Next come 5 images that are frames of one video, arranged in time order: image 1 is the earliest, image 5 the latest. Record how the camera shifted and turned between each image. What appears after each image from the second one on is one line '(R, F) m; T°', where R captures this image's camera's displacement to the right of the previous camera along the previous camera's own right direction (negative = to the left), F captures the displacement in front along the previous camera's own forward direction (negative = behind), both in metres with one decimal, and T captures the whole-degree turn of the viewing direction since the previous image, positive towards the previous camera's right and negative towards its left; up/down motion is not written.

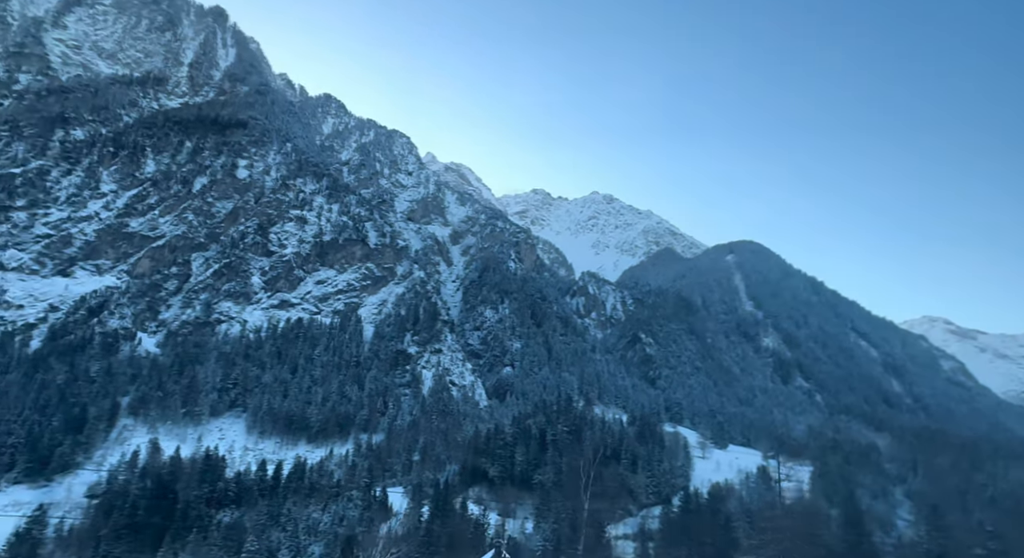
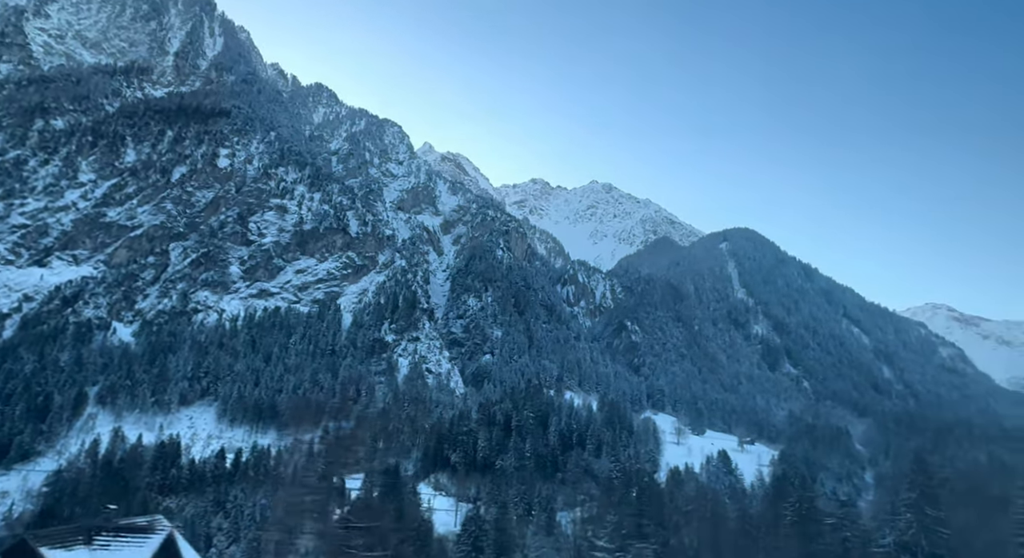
(+3.3, -2.1) m; 0°
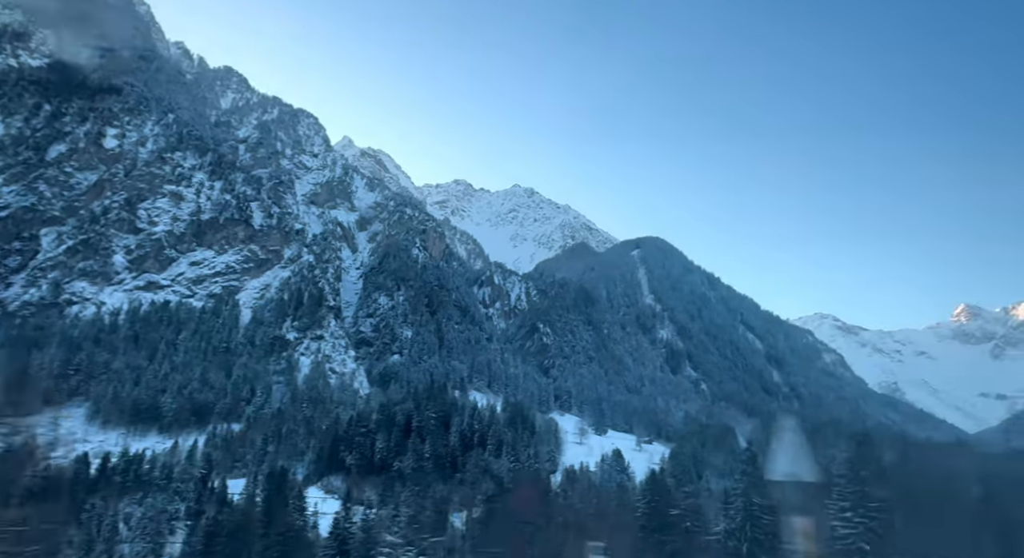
(+1.6, +1.3) m; +6°
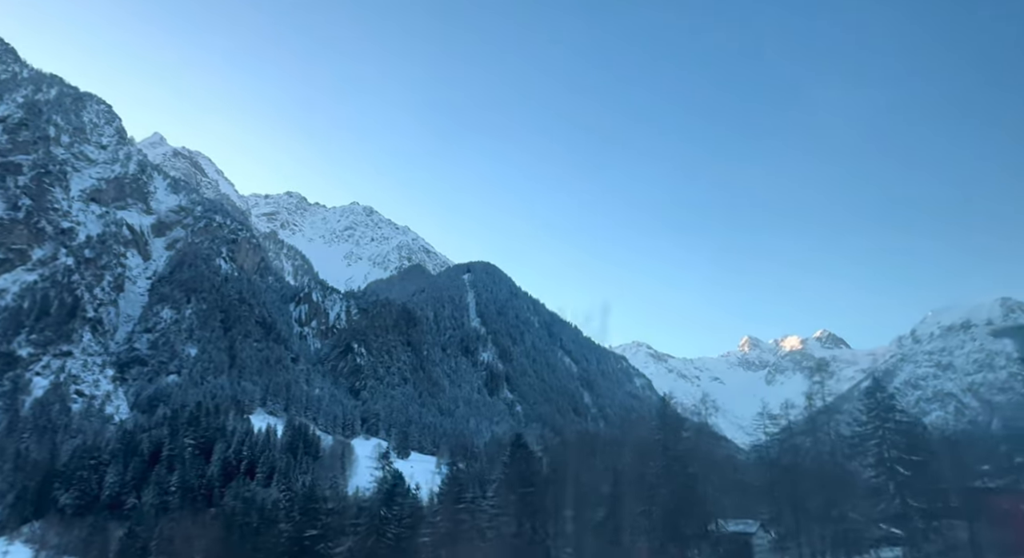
(+5.4, +5.7) m; +13°
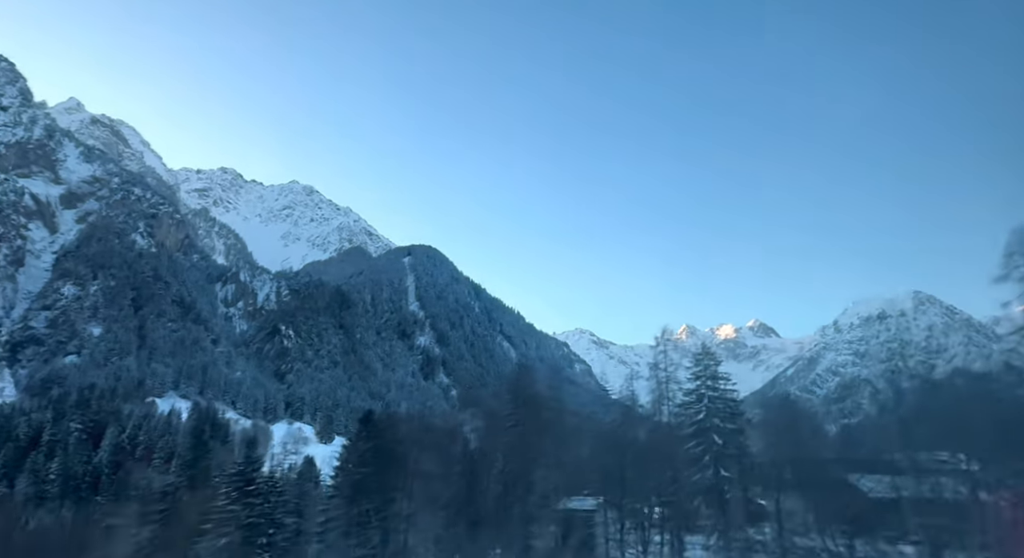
(+2.5, +3.5) m; +5°
